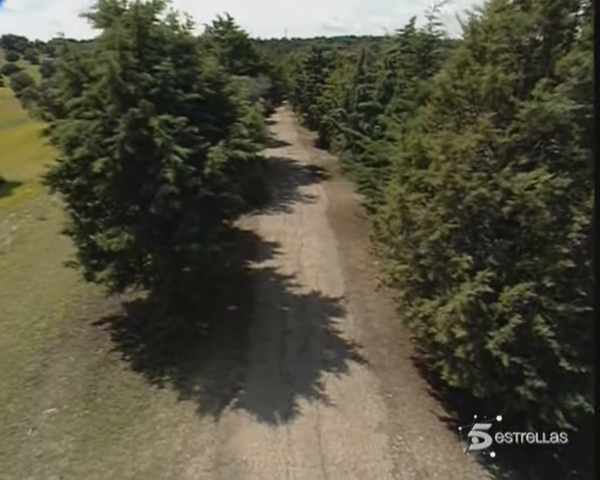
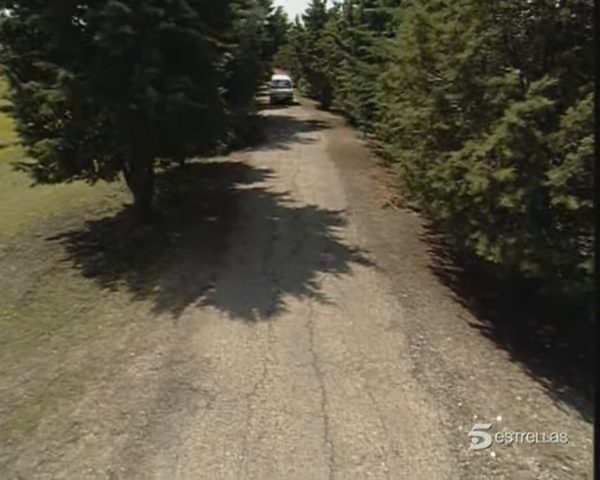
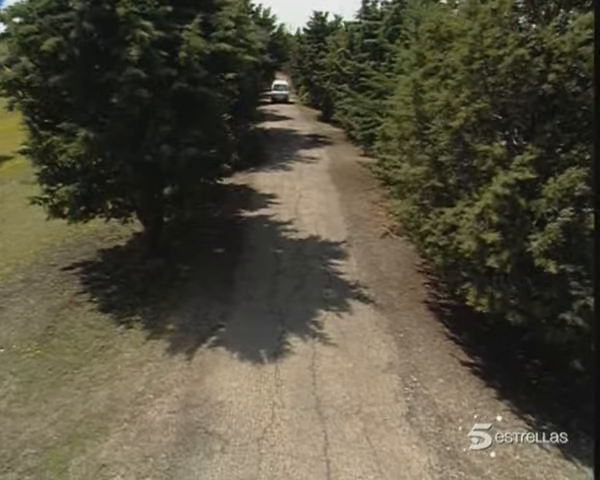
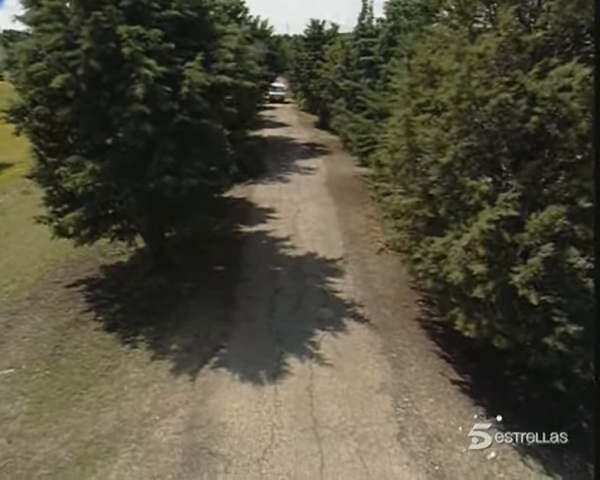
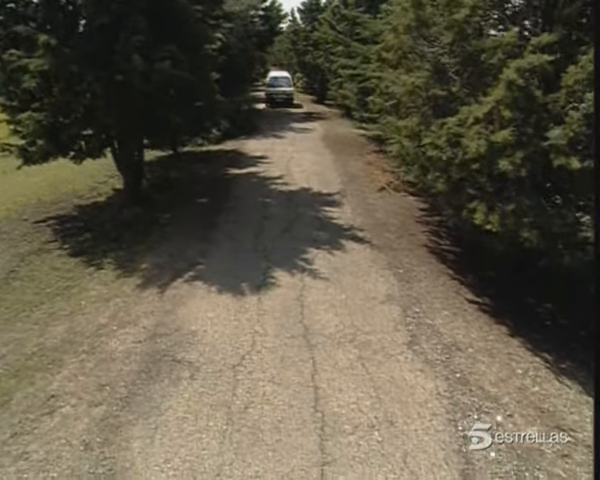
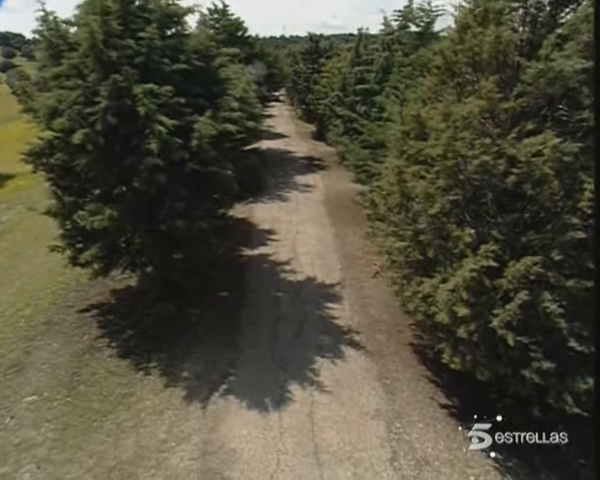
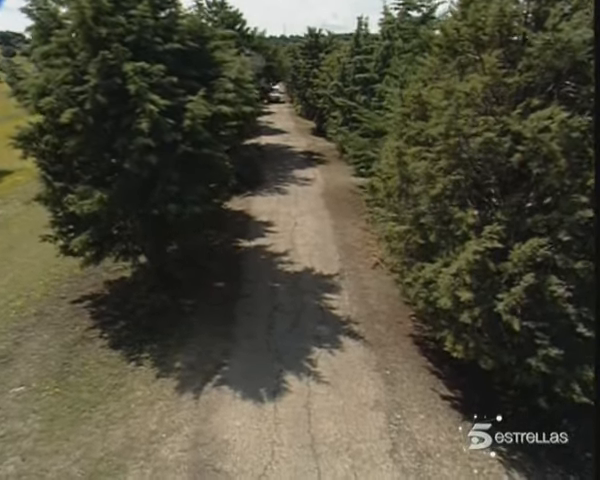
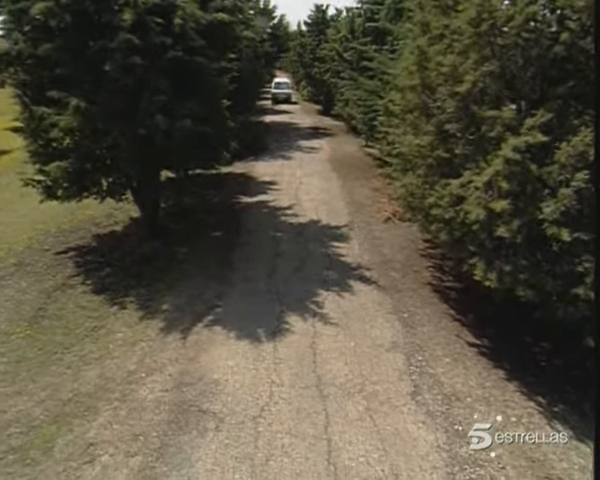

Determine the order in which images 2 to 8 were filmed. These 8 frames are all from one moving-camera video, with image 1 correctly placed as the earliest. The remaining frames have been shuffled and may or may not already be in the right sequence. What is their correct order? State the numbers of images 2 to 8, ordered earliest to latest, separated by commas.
6, 7, 4, 3, 8, 2, 5
